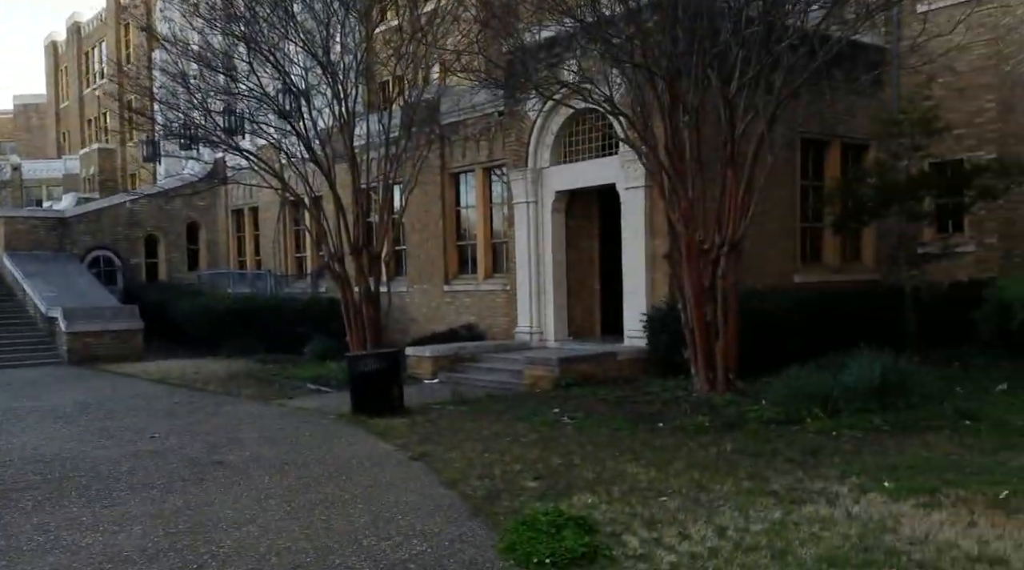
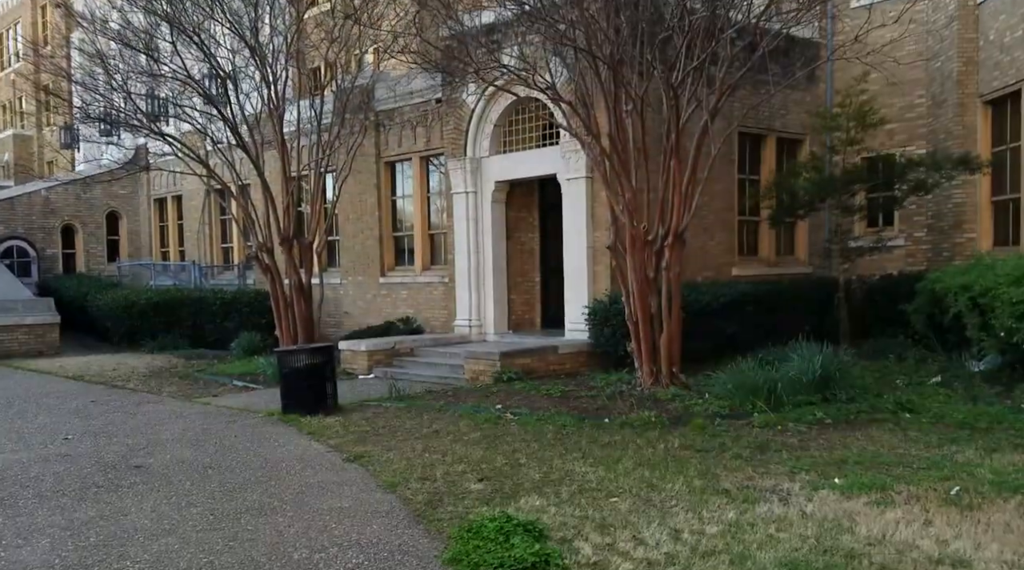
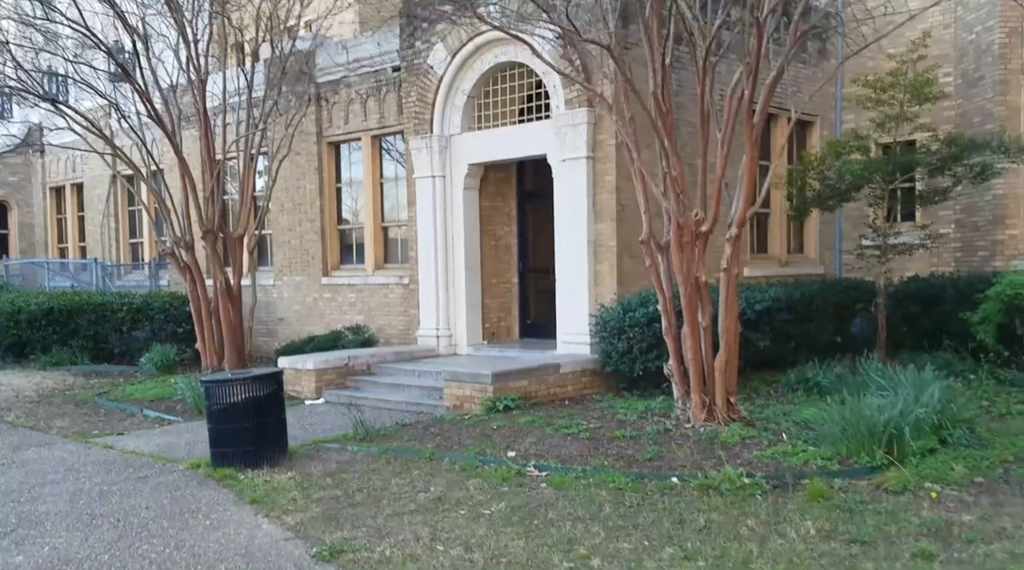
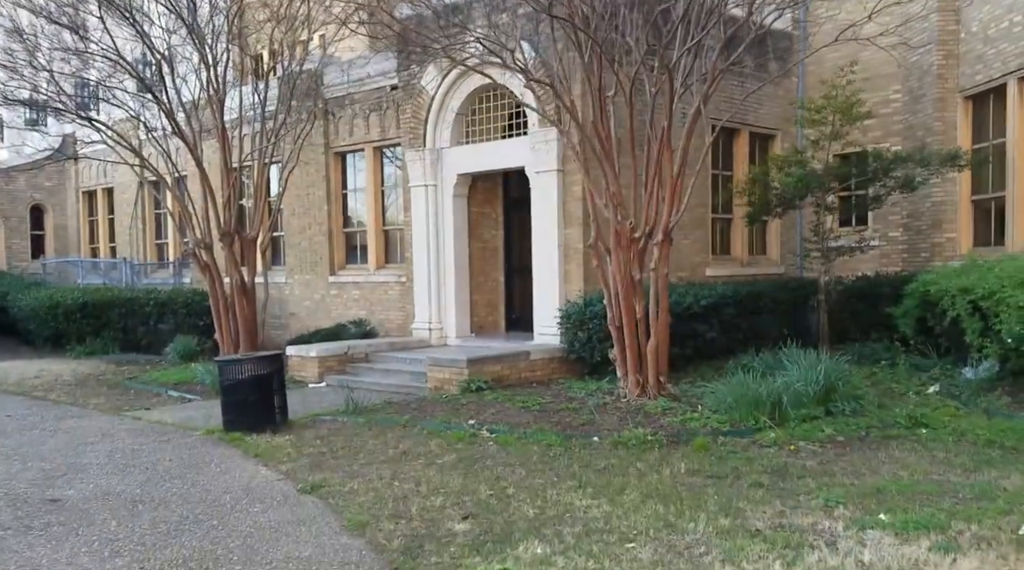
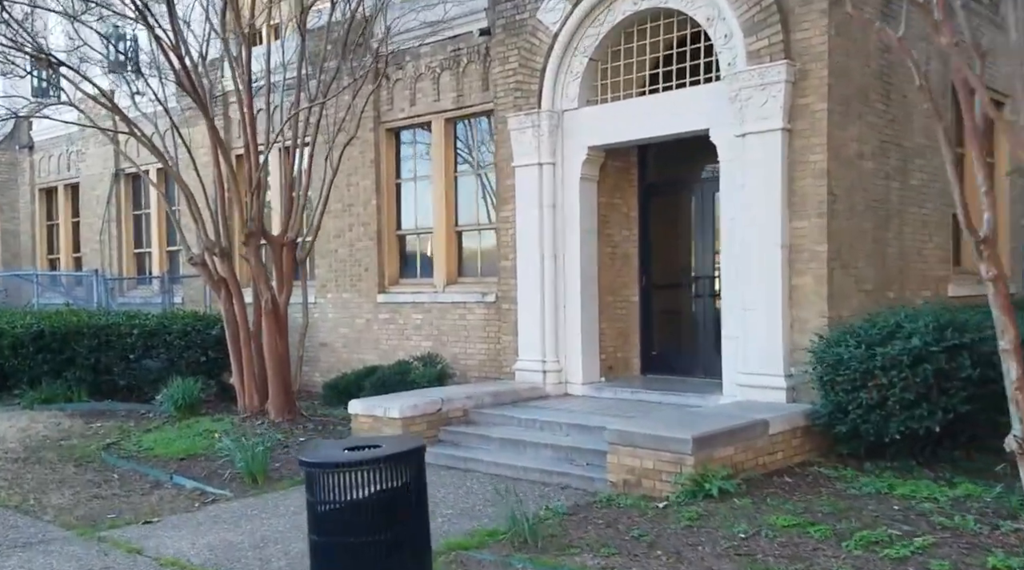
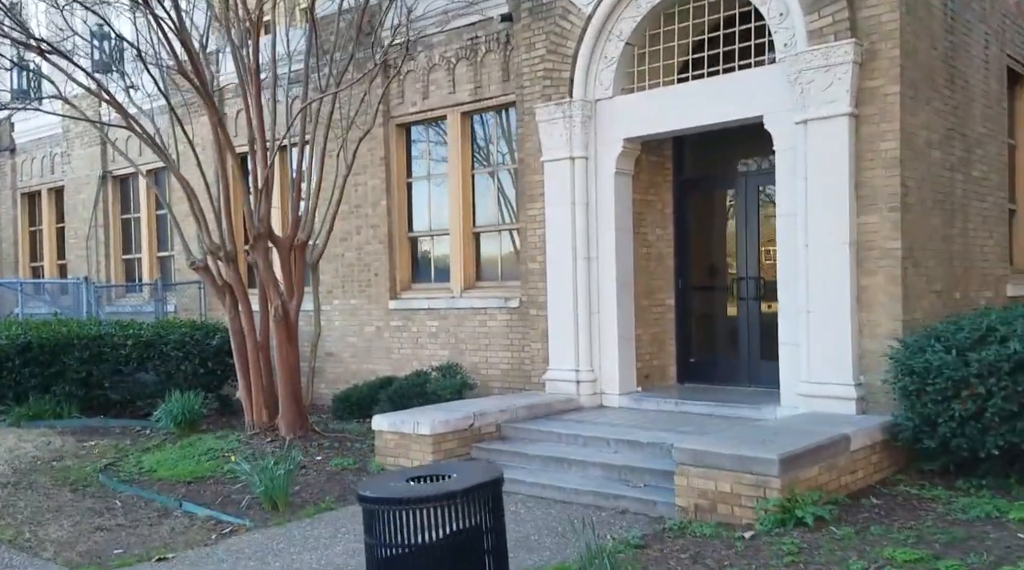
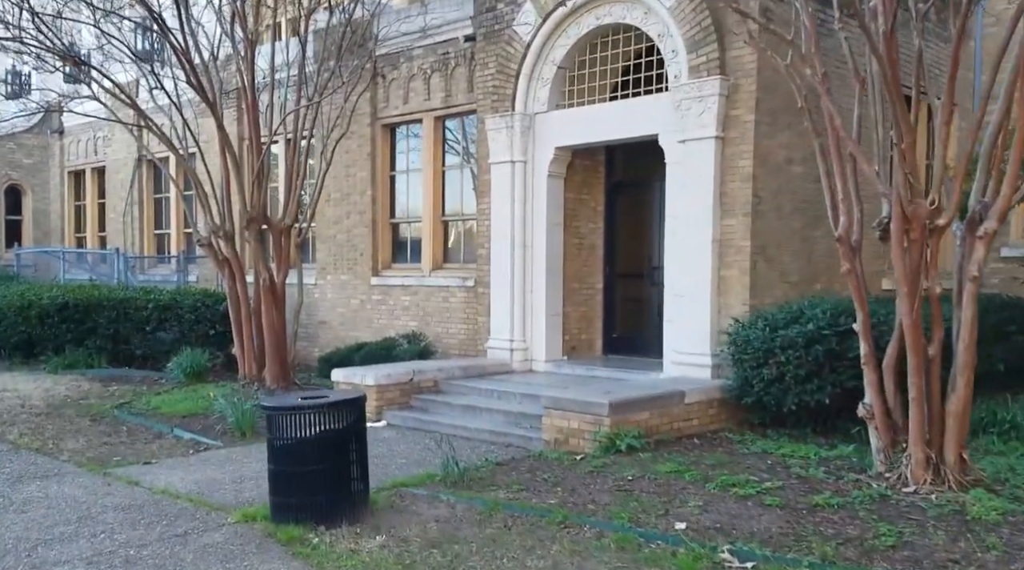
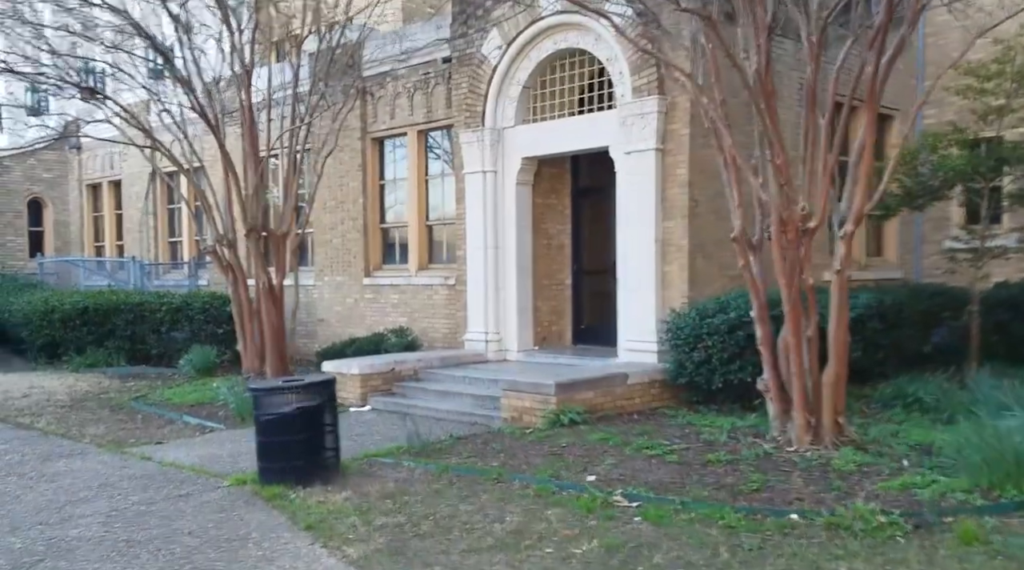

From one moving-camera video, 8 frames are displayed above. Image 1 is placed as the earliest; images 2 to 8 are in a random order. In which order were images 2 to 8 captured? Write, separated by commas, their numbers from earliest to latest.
2, 4, 3, 8, 7, 5, 6
